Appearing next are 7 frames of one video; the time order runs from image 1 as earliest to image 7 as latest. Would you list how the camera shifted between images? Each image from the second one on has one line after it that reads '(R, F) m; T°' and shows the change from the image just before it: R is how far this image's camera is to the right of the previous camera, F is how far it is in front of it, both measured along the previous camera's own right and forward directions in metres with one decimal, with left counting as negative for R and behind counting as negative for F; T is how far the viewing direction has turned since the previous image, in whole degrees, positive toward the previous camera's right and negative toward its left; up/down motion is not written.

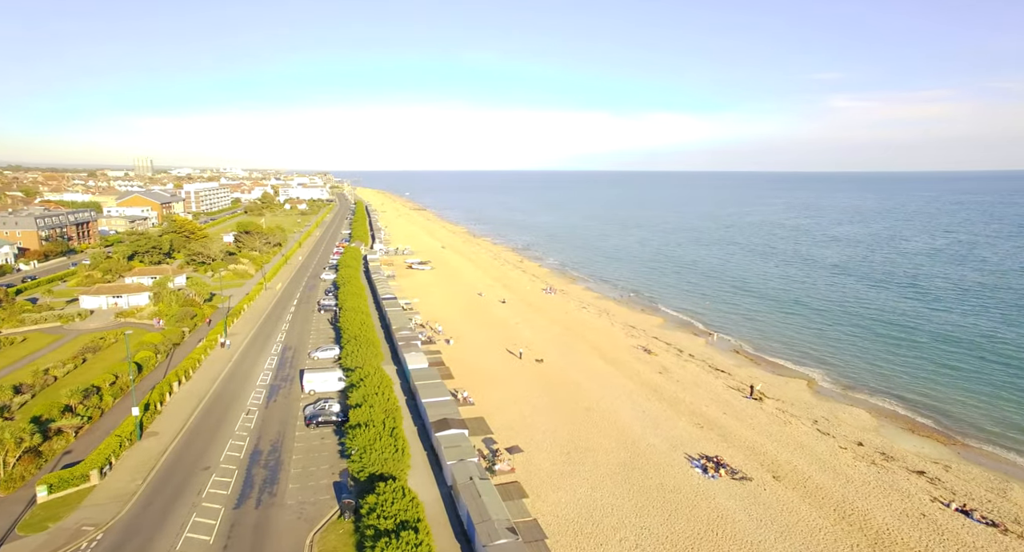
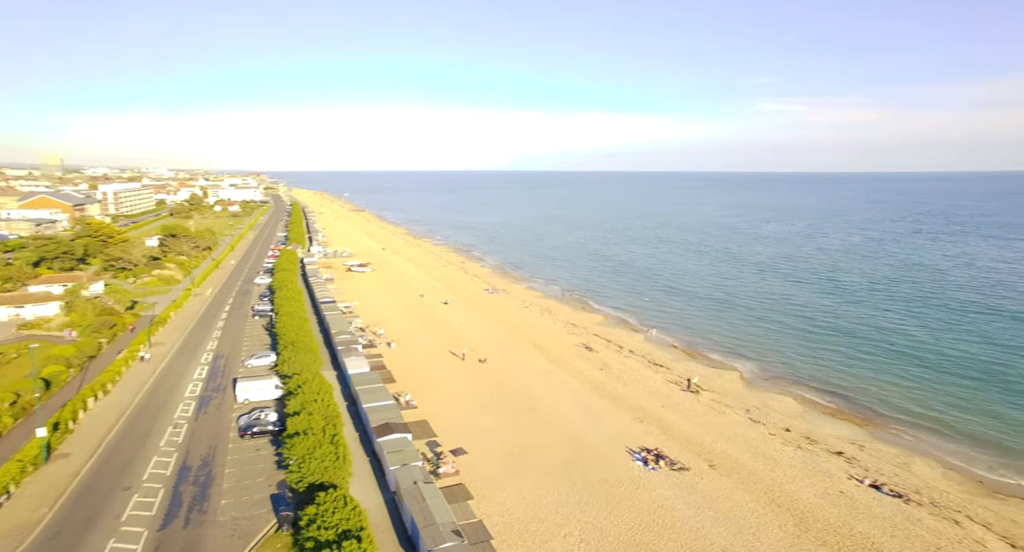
(+1.5, 0.0) m; +4°
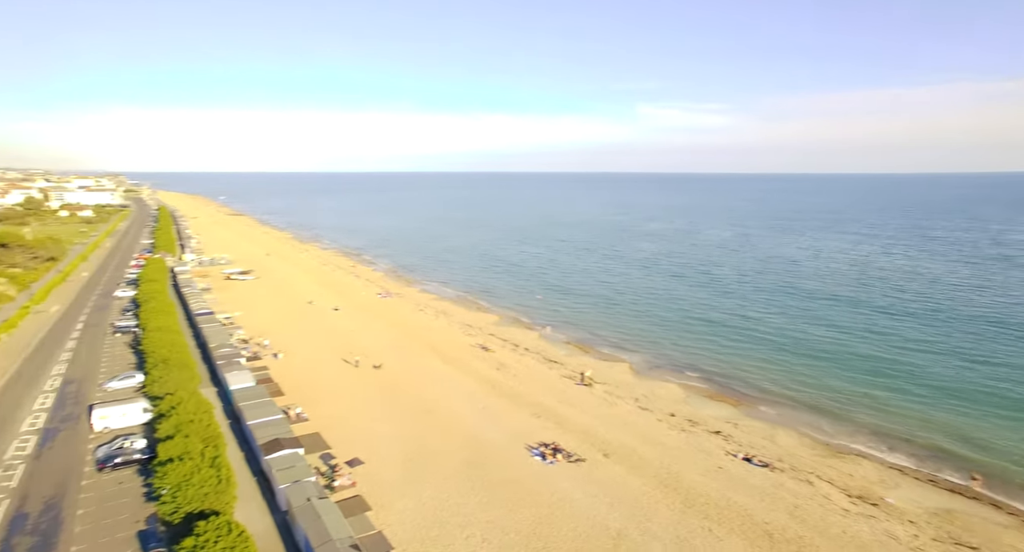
(+0.1, +0.2) m; +10°
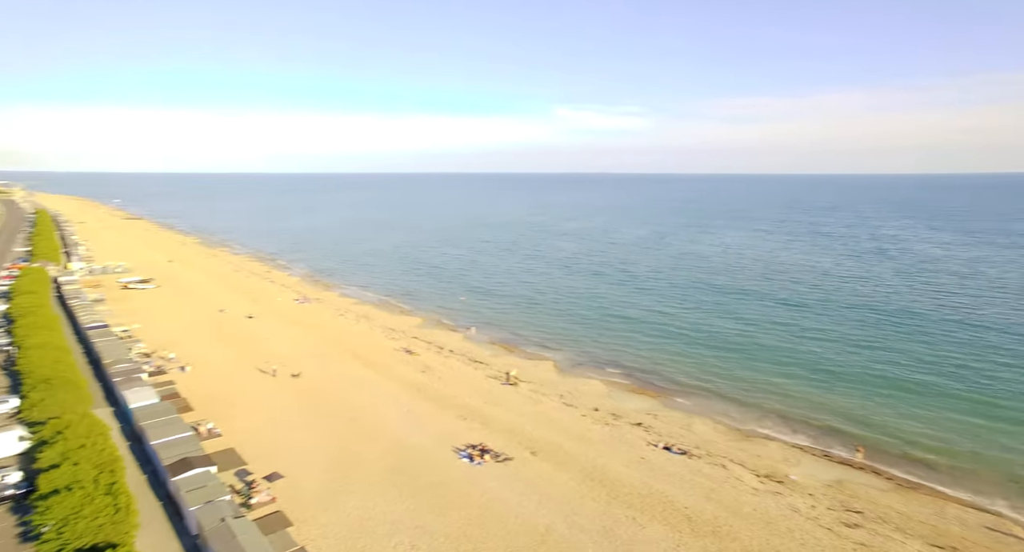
(-0.2, 0.0) m; +7°
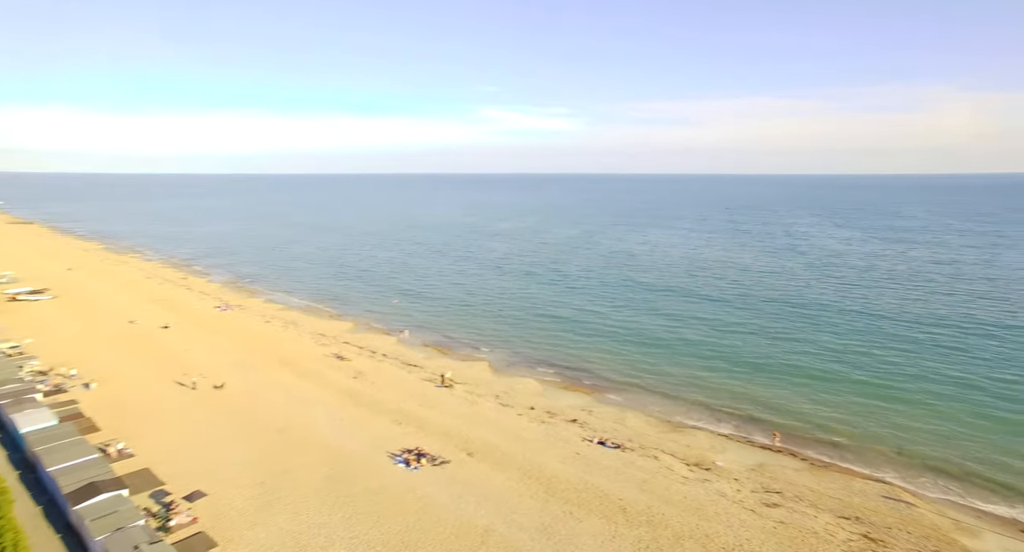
(-0.3, 0.0) m; +7°
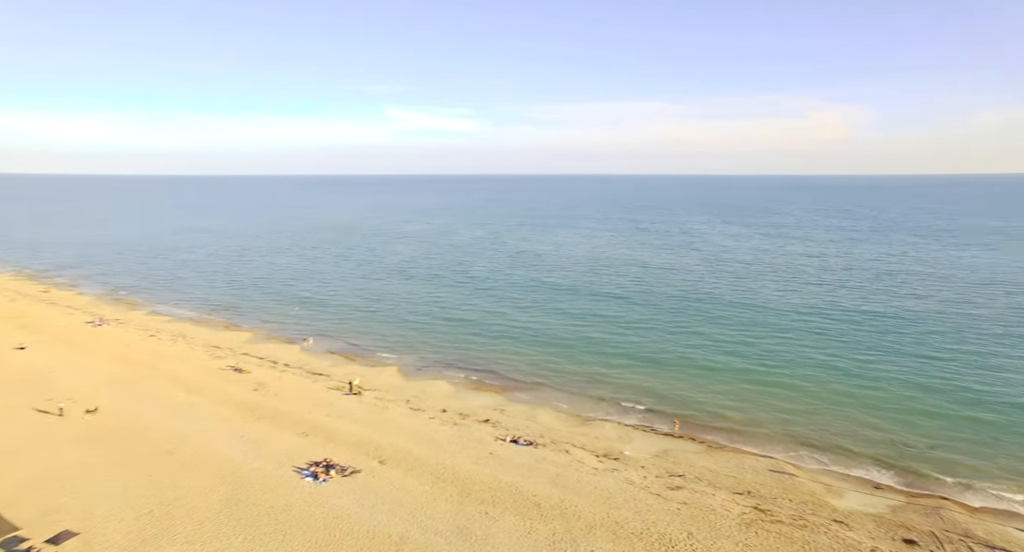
(-0.5, 0.0) m; +9°
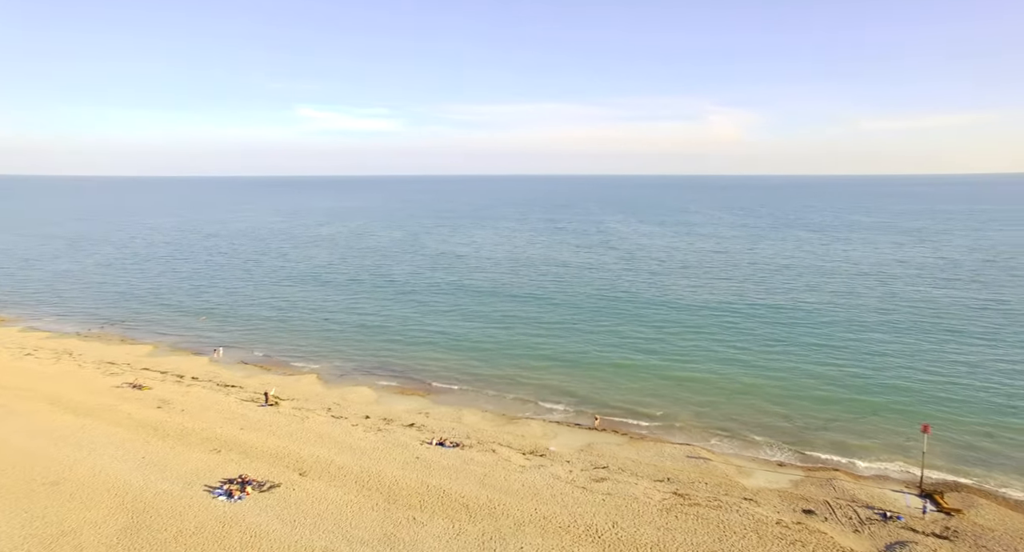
(-0.6, 0.0) m; +8°
